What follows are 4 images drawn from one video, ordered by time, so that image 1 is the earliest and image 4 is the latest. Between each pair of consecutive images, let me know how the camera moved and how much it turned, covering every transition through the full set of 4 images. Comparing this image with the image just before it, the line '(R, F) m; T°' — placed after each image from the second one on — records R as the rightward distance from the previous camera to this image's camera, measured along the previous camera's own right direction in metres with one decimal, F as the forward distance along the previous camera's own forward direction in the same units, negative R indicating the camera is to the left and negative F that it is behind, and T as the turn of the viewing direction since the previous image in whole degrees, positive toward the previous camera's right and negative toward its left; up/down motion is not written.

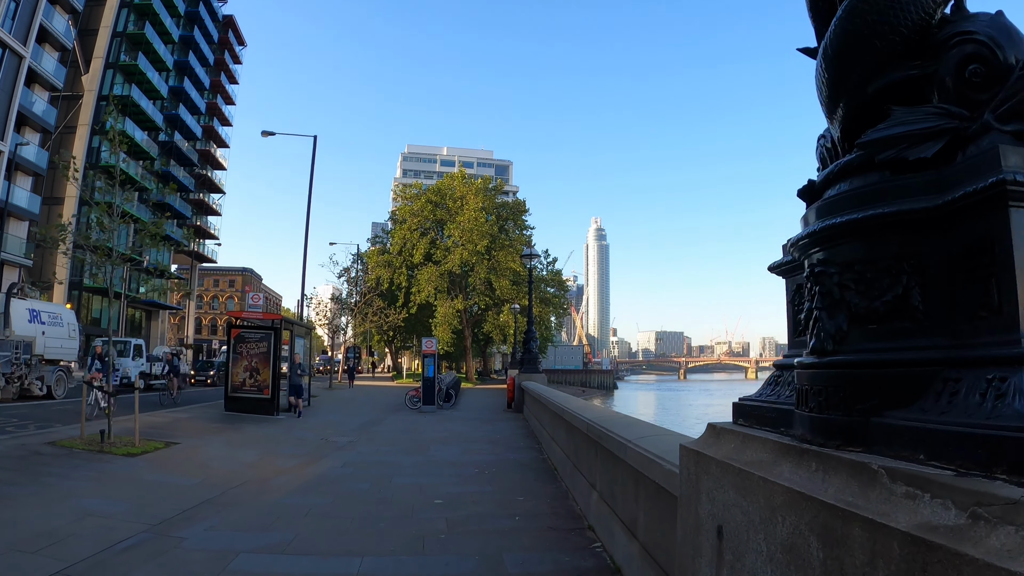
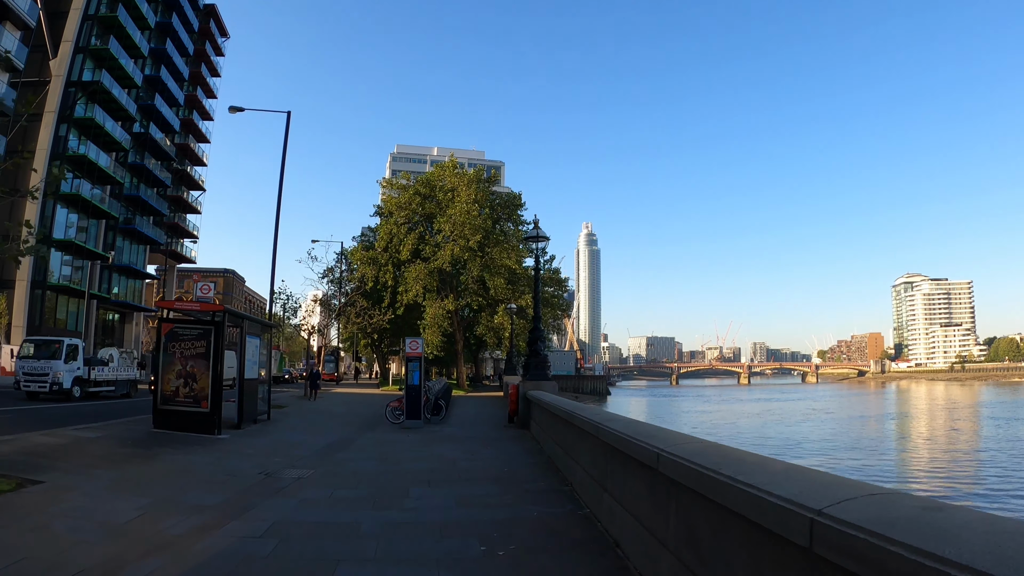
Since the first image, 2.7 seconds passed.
(-0.3, +3.4) m; +1°
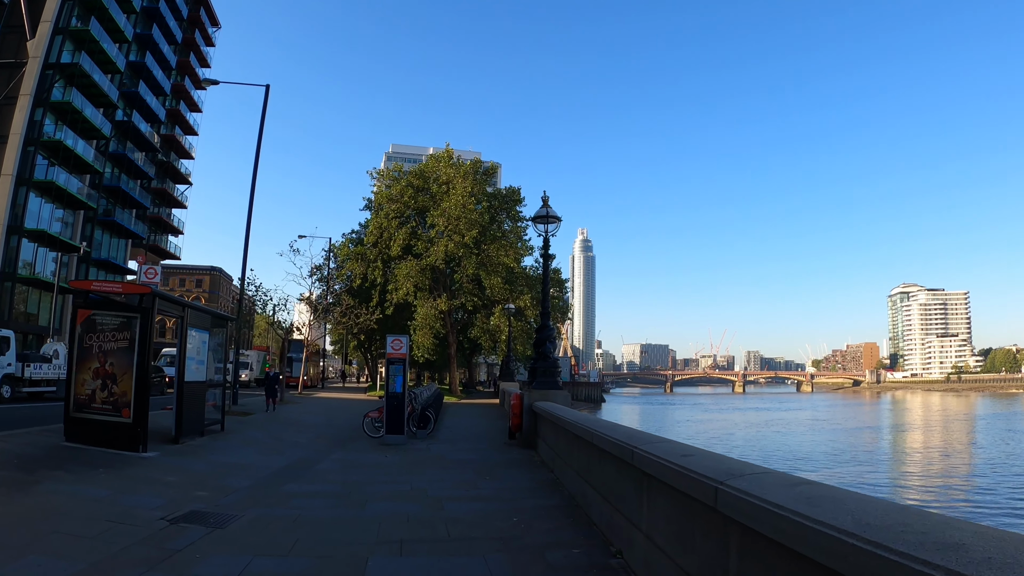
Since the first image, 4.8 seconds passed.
(-0.2, +2.6) m; +1°
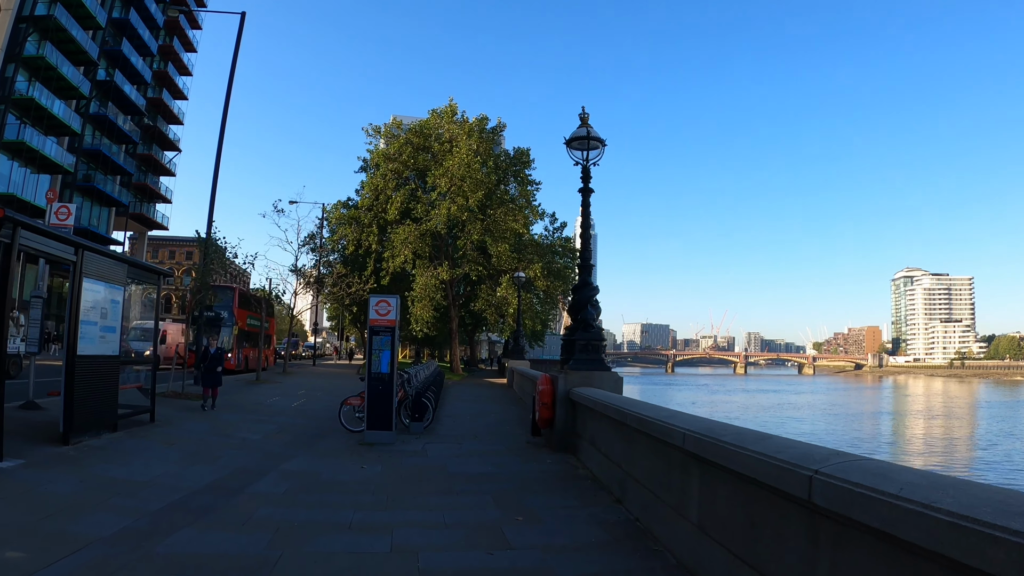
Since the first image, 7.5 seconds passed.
(-0.4, +3.4) m; 0°
